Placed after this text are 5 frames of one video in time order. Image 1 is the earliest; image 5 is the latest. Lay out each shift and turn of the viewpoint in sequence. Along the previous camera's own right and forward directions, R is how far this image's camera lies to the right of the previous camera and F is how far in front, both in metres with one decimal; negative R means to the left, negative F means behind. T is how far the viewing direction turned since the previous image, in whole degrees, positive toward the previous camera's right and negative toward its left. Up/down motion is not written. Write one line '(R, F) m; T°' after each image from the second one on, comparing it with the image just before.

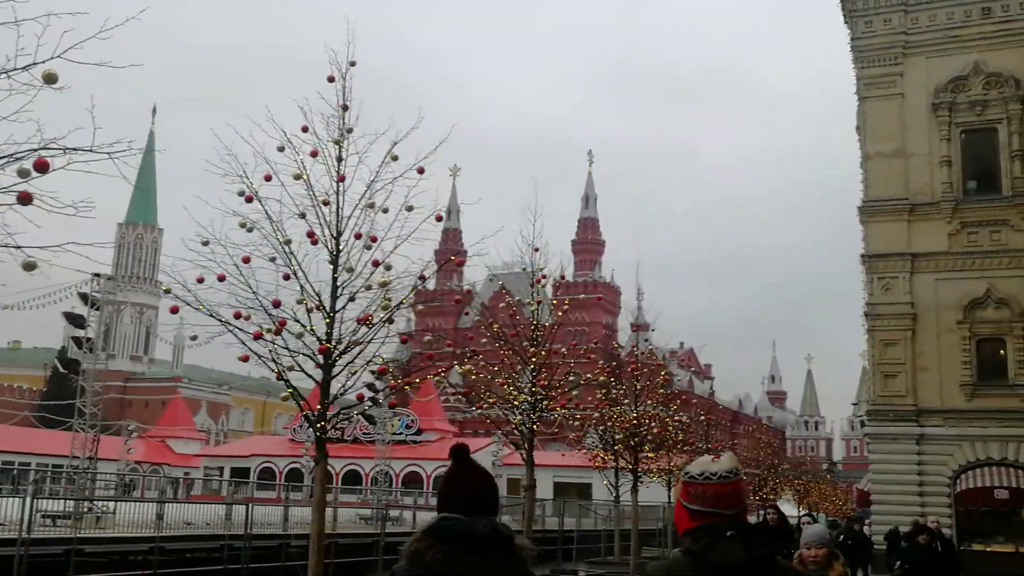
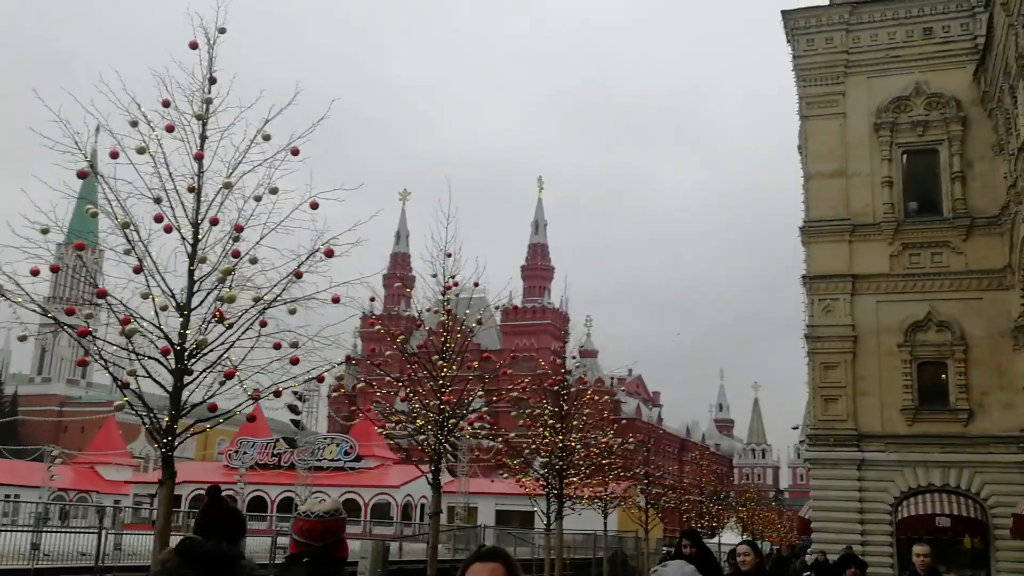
(+0.6, +1.0) m; +3°
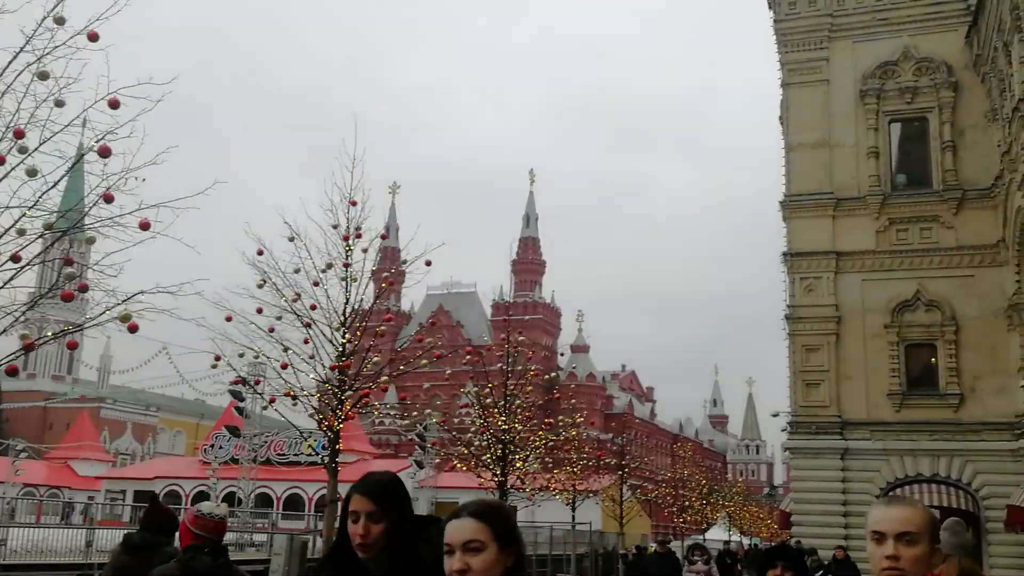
(+1.0, +1.6) m; 0°
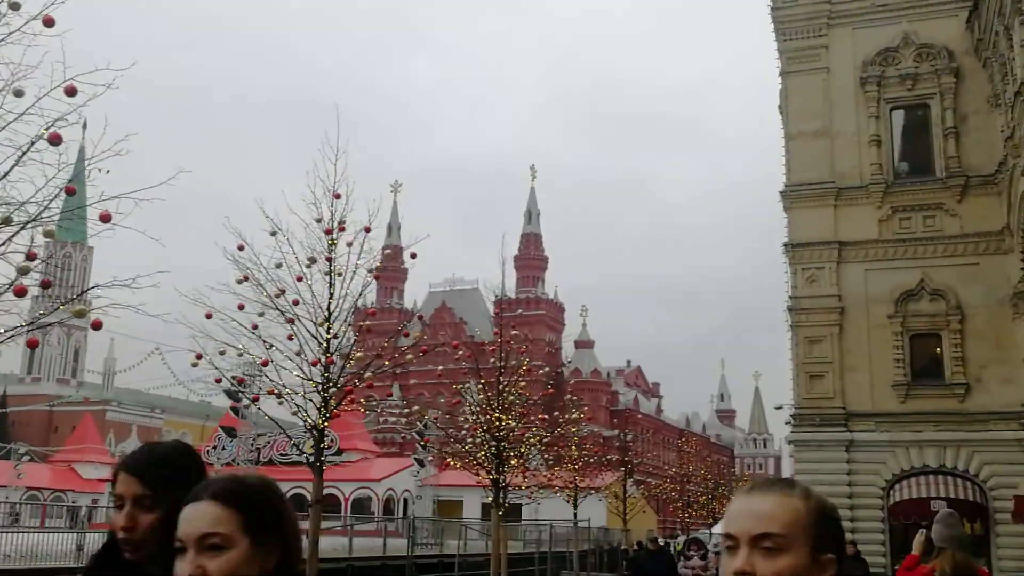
(+0.2, +0.3) m; 0°
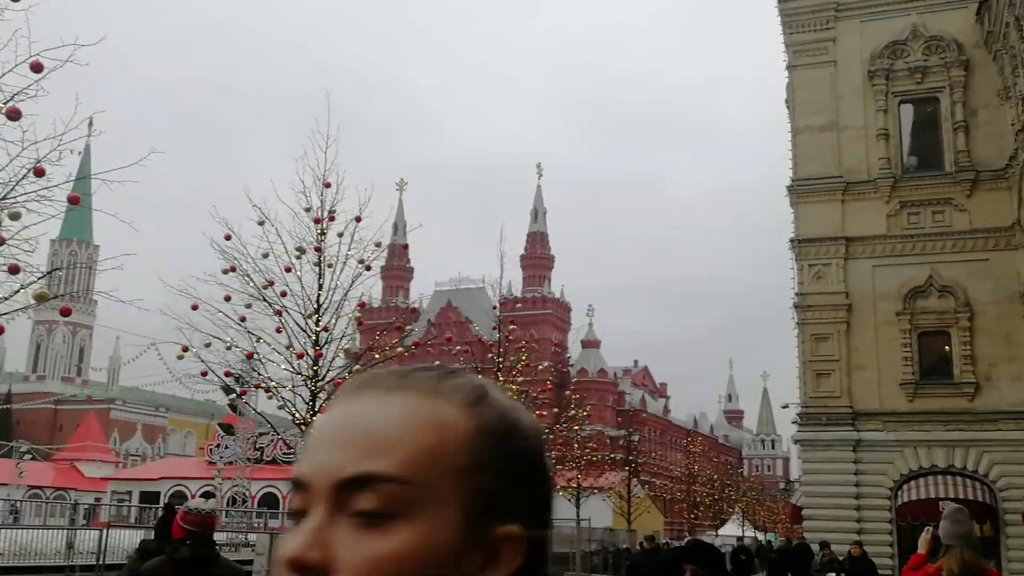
(+0.1, +0.4) m; 0°
